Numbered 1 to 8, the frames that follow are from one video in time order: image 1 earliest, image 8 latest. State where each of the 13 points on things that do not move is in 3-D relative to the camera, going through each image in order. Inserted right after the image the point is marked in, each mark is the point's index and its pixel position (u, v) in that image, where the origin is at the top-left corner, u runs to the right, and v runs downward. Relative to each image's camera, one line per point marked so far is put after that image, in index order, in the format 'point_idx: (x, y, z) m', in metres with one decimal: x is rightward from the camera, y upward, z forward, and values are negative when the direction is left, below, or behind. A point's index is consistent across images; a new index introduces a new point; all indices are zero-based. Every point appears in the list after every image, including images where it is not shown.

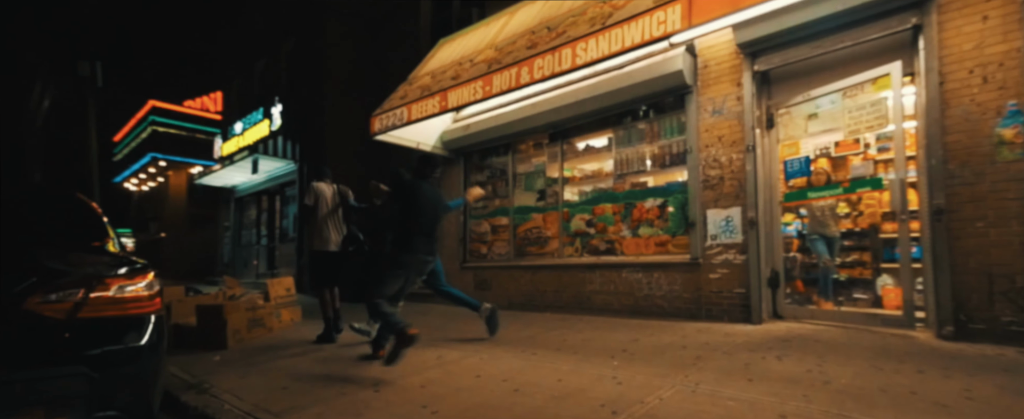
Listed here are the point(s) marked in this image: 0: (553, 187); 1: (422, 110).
0: (+0.7, +0.4, +8.1) m
1: (-1.5, +1.6, +7.6) m
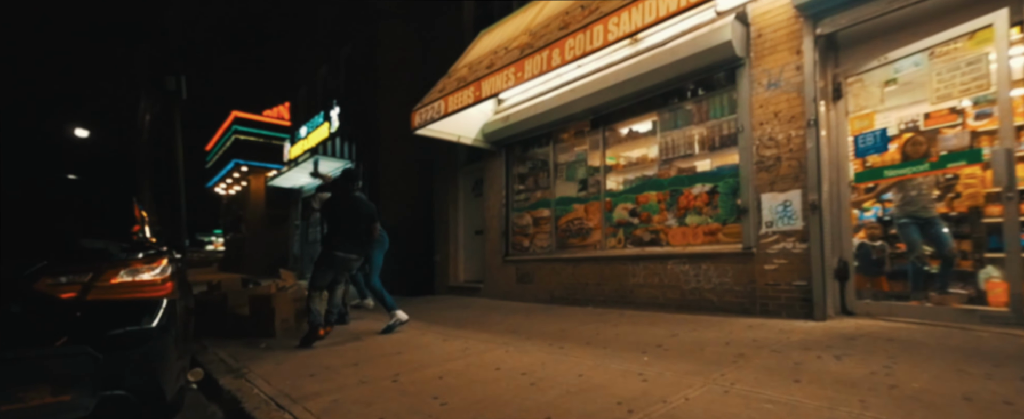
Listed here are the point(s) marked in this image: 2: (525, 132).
0: (+1.3, +0.5, +7.7) m
1: (-0.9, +1.7, +7.5) m
2: (+0.2, +1.4, +8.7) m
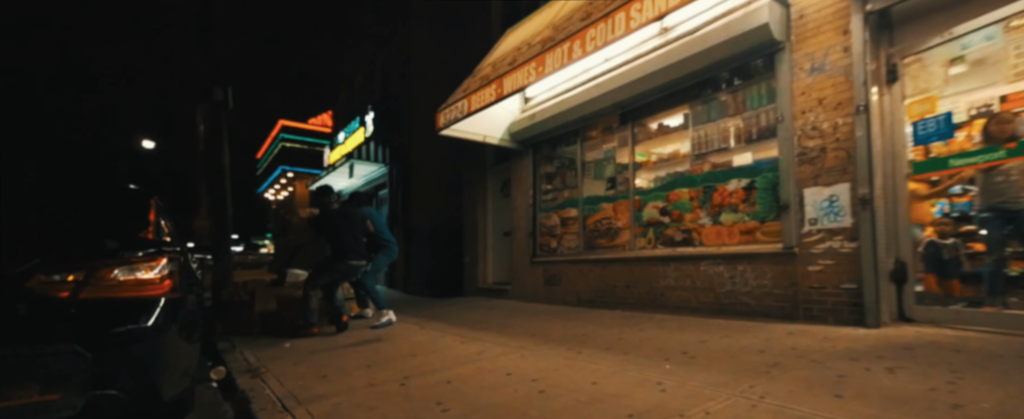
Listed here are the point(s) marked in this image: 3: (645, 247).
0: (+1.7, +0.6, +7.4) m
1: (-0.5, +1.7, +7.4) m
2: (+0.7, +1.4, +8.5) m
3: (+1.9, -0.5, +6.9) m
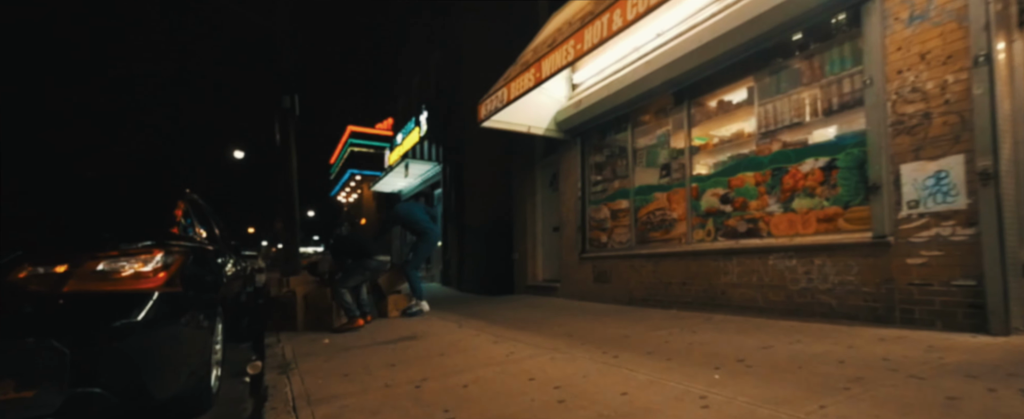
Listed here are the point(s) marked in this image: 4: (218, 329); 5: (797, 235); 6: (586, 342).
0: (+2.3, +0.7, +6.7) m
1: (+0.1, +1.8, +7.0) m
2: (+1.5, +1.5, +7.9) m
3: (+2.5, -0.4, +6.2) m
4: (-2.5, -1.1, +4.1) m
5: (+3.0, -0.3, +5.1) m
6: (+0.7, -1.2, +4.3) m
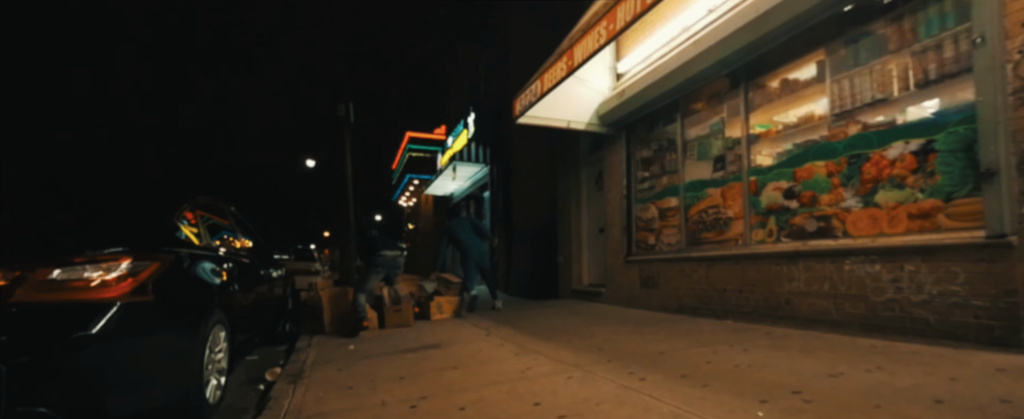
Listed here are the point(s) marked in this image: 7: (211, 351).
0: (+2.7, +0.7, +5.8) m
1: (+0.6, +1.8, +6.5) m
2: (+2.0, +1.5, +7.2) m
3: (+2.8, -0.4, +5.3) m
4: (-2.4, -1.1, +3.9) m
5: (+3.2, -0.2, +4.2) m
6: (+0.8, -1.2, +3.7) m
7: (-2.2, -1.1, +3.6) m
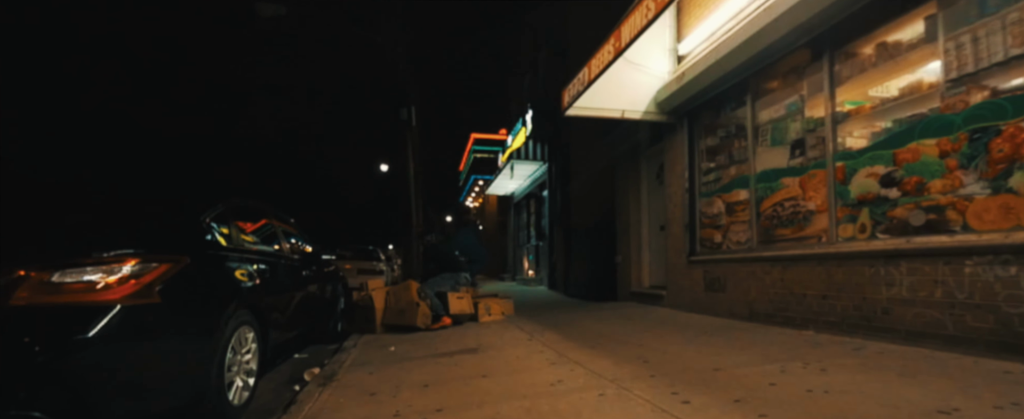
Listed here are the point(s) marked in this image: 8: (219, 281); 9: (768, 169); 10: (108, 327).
0: (+3.2, +0.8, +5.0) m
1: (+1.1, +1.9, +5.9) m
2: (+2.7, +1.6, +6.4) m
3: (+3.2, -0.3, +4.5) m
4: (-2.1, -1.0, +3.8) m
5: (+3.5, -0.1, +3.3) m
6: (+1.0, -1.1, +3.1) m
7: (-2.0, -1.0, +3.5) m
8: (-2.1, -0.5, +3.4) m
9: (+3.0, +0.5, +5.6) m
10: (-2.1, -0.6, +2.5) m
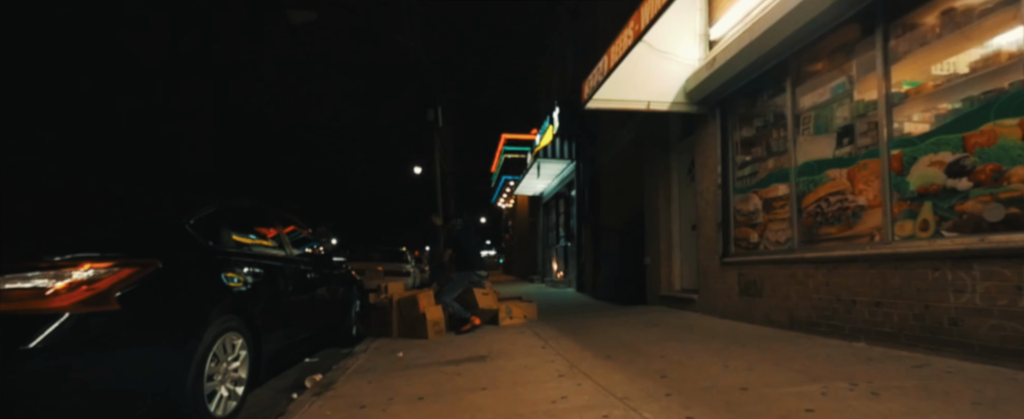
0: (+3.3, +0.9, +4.4) m
1: (+1.3, +1.9, +5.5) m
2: (+2.9, +1.7, +5.9) m
3: (+3.3, -0.2, +3.9) m
4: (-2.1, -1.0, +3.6) m
5: (+3.4, -0.1, +2.7) m
6: (+1.0, -1.1, +2.7) m
7: (-2.0, -1.0, +3.3) m
8: (-2.1, -0.5, +3.2) m
9: (+3.2, +0.5, +5.1) m
10: (-2.2, -0.6, +2.3) m
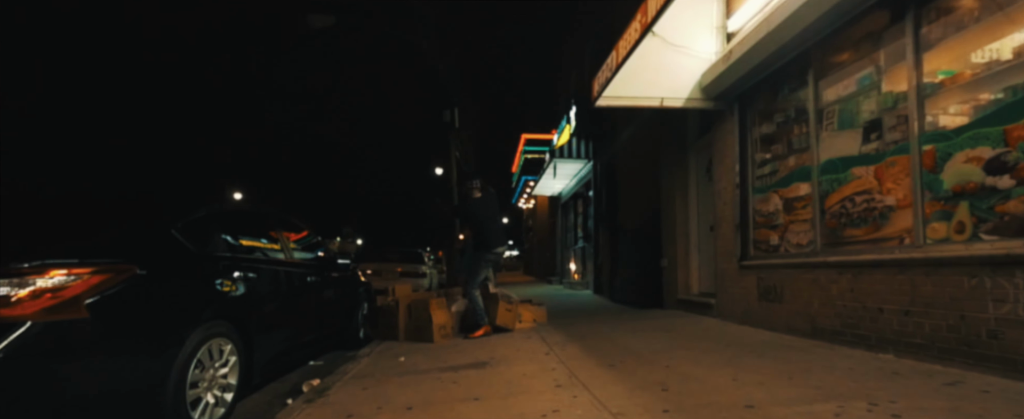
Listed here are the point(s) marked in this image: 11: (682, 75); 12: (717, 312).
0: (+3.3, +0.8, +4.1) m
1: (+1.3, +1.9, +5.2) m
2: (+3.0, +1.6, +5.5) m
3: (+3.2, -0.2, +3.5) m
4: (-2.1, -1.0, +3.5) m
5: (+3.4, -0.1, +2.3) m
6: (+0.9, -1.1, +2.5) m
7: (-2.1, -1.0, +3.2) m
8: (-2.1, -0.5, +3.1) m
9: (+3.2, +0.5, +4.7) m
10: (-2.3, -0.6, +2.2) m
11: (+2.3, +1.8, +6.4) m
12: (+2.8, -1.4, +6.5) m
